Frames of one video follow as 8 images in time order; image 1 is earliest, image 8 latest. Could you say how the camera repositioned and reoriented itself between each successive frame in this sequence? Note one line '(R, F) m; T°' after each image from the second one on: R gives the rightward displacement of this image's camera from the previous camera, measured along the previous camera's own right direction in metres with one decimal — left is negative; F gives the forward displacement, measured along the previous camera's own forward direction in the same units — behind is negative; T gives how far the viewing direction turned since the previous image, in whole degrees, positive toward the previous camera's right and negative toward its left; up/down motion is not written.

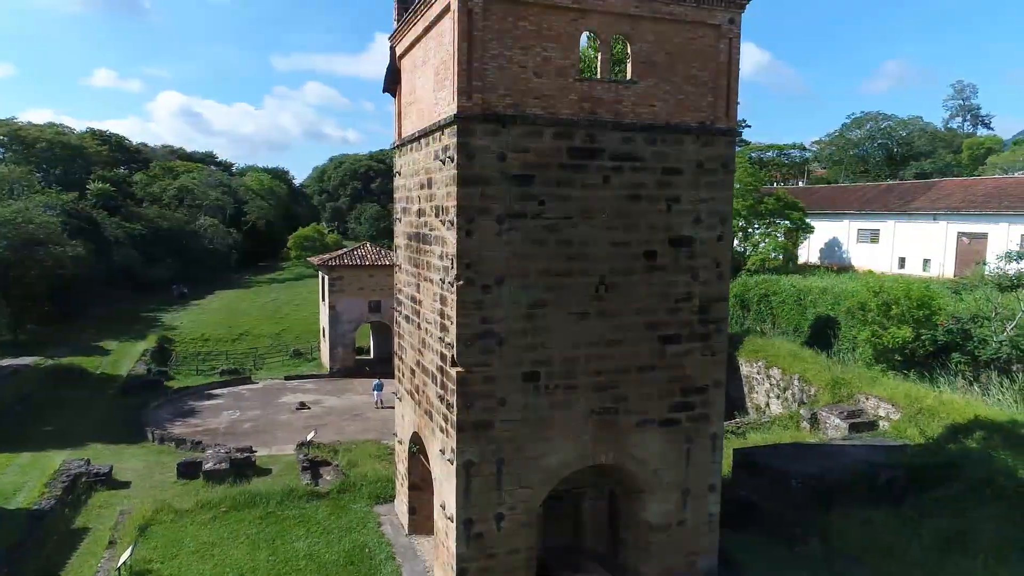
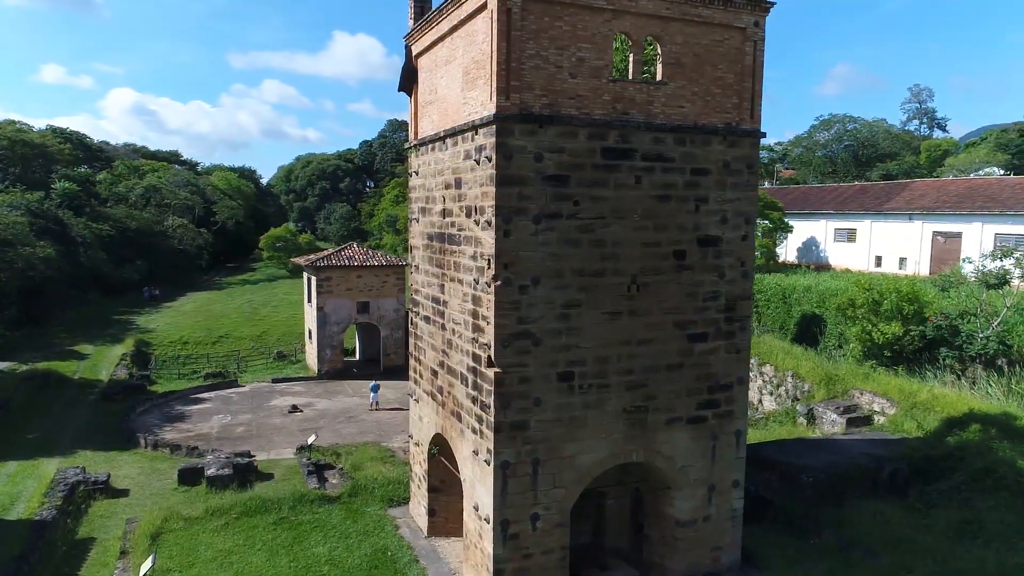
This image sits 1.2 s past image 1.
(-0.7, 0.0) m; +3°
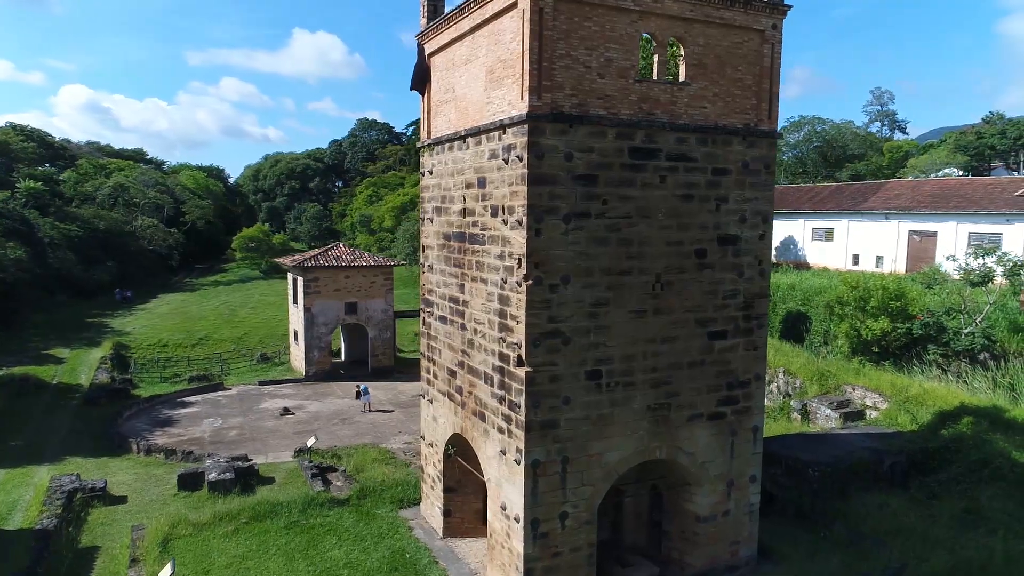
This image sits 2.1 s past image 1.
(-0.6, 0.0) m; +3°
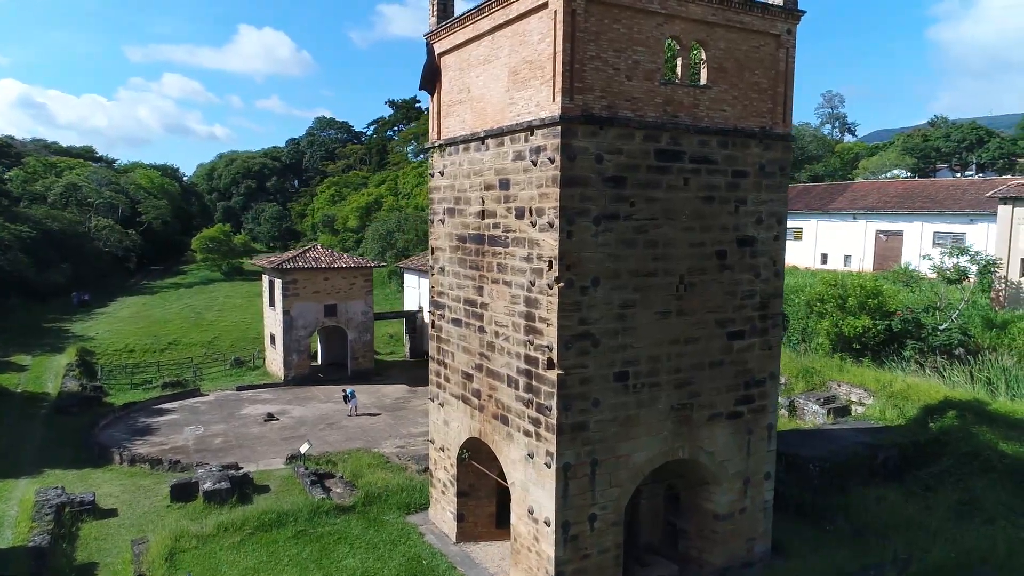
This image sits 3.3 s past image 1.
(-0.8, +0.1) m; +4°
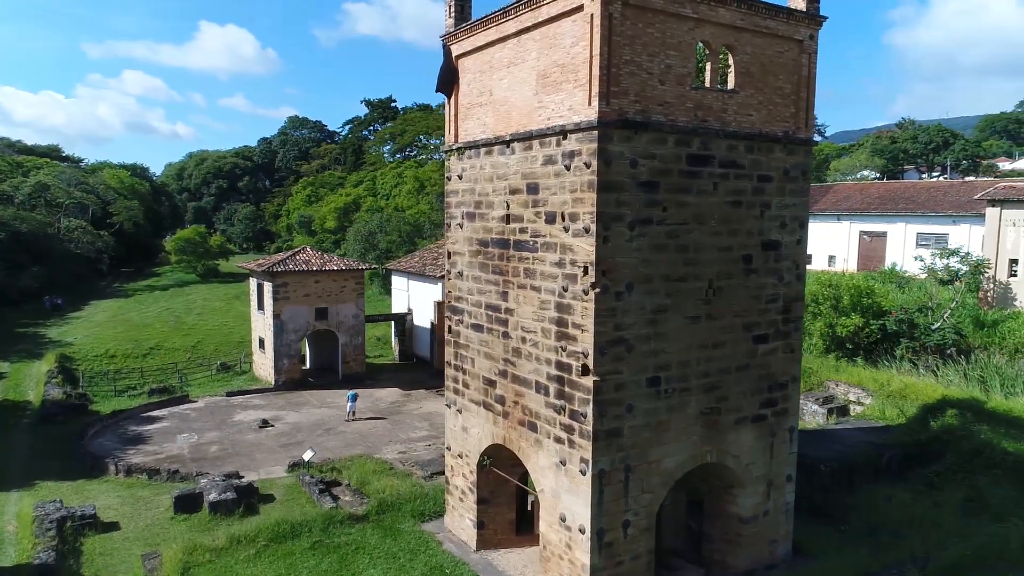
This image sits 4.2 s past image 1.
(-0.6, +0.1) m; +2°
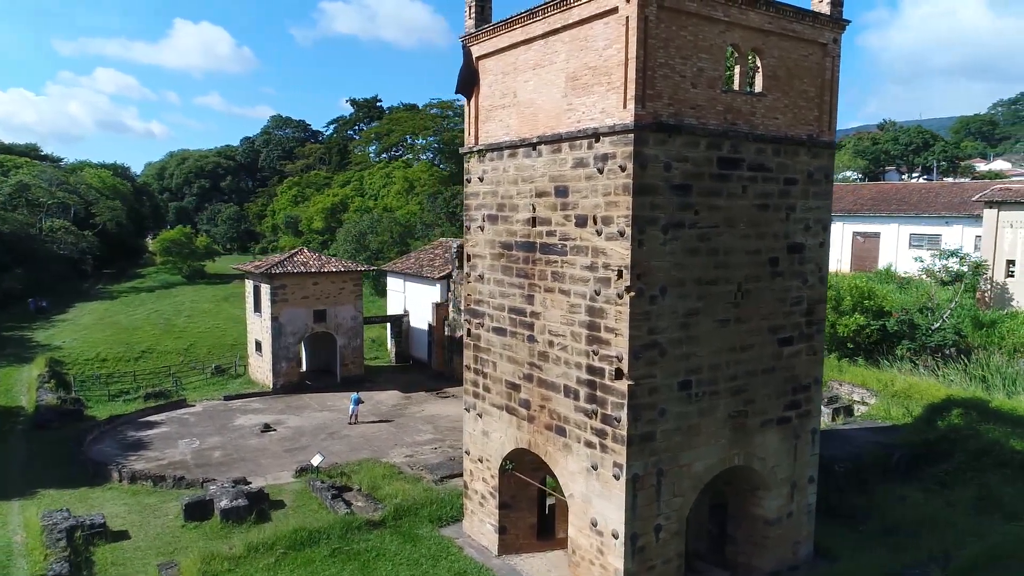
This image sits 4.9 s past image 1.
(-0.5, +0.1) m; +1°
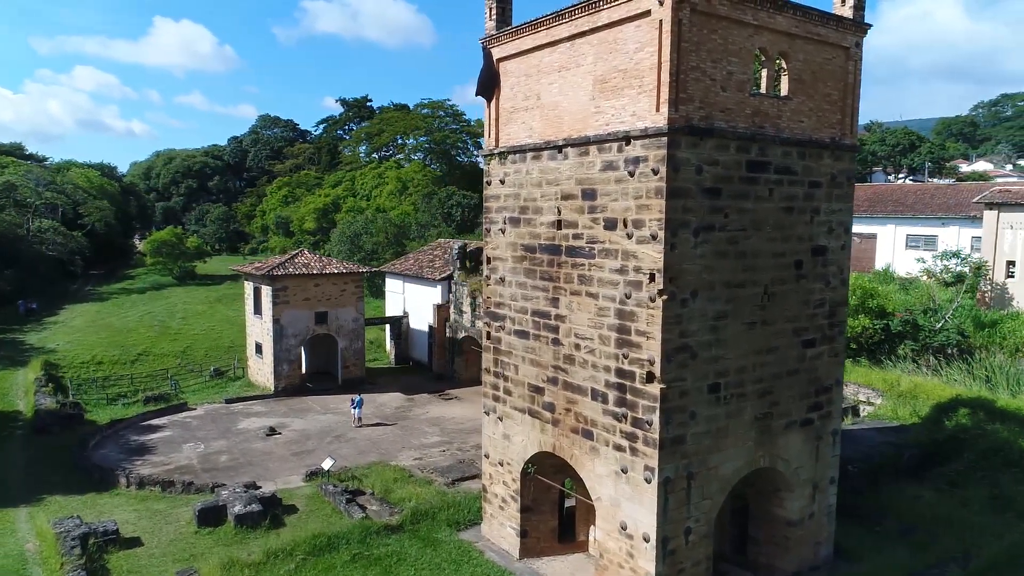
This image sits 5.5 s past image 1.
(-0.5, 0.0) m; +1°
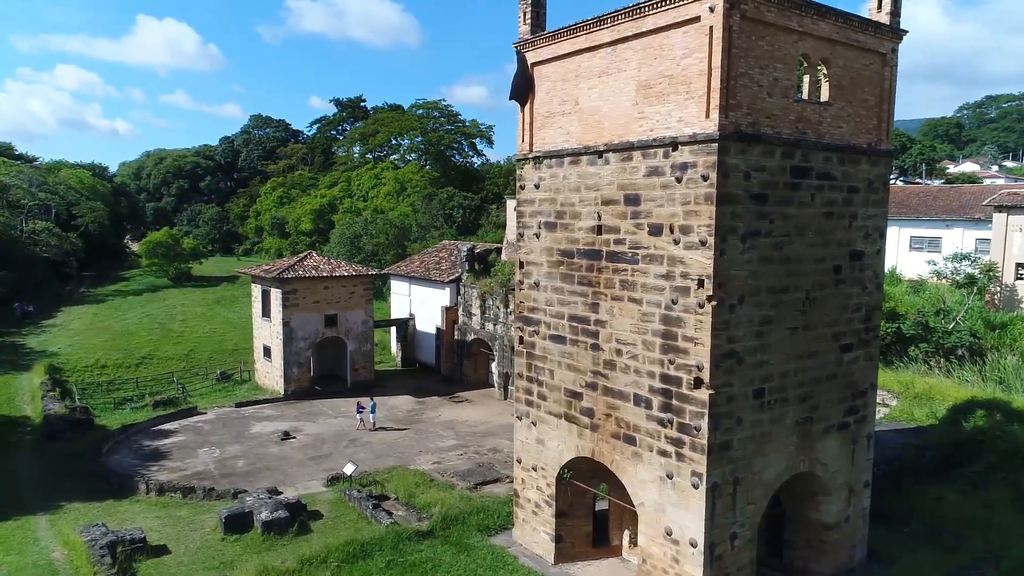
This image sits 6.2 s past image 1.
(-0.6, 0.0) m; +1°
